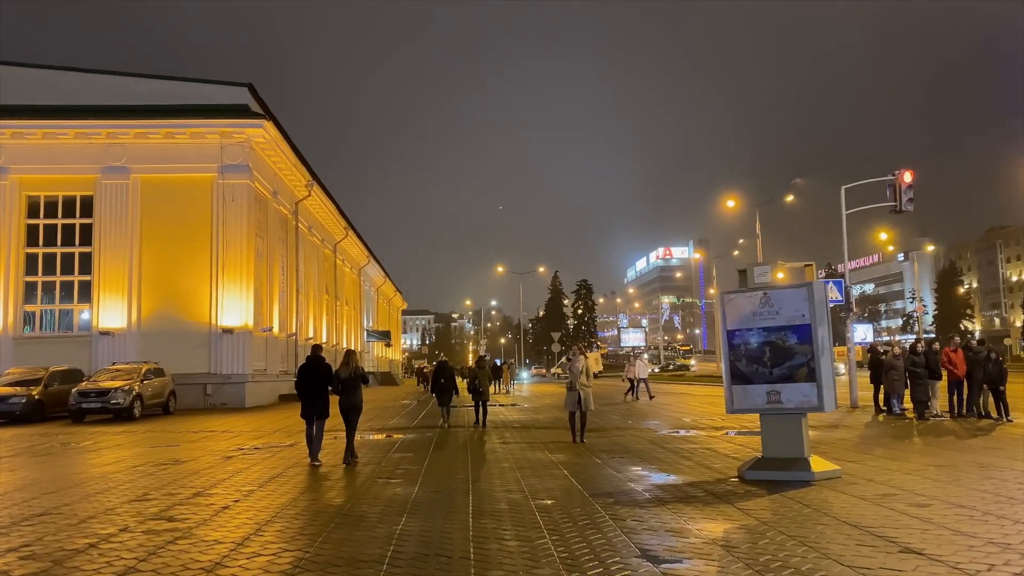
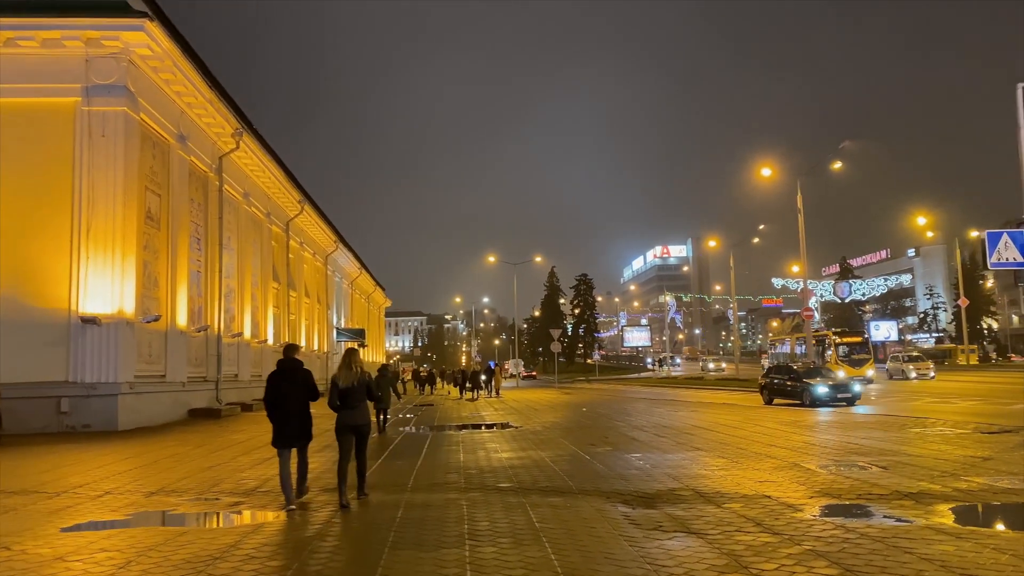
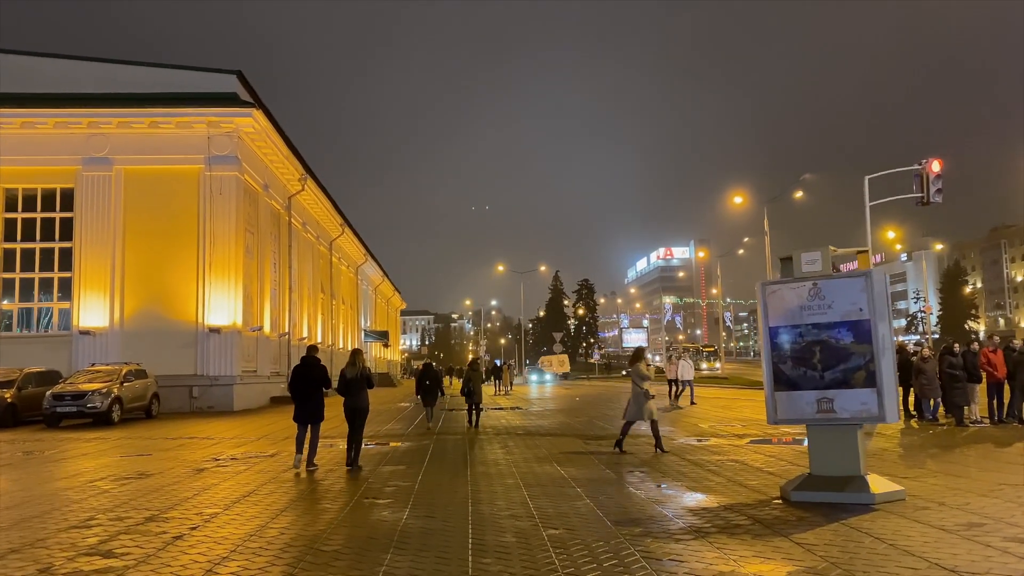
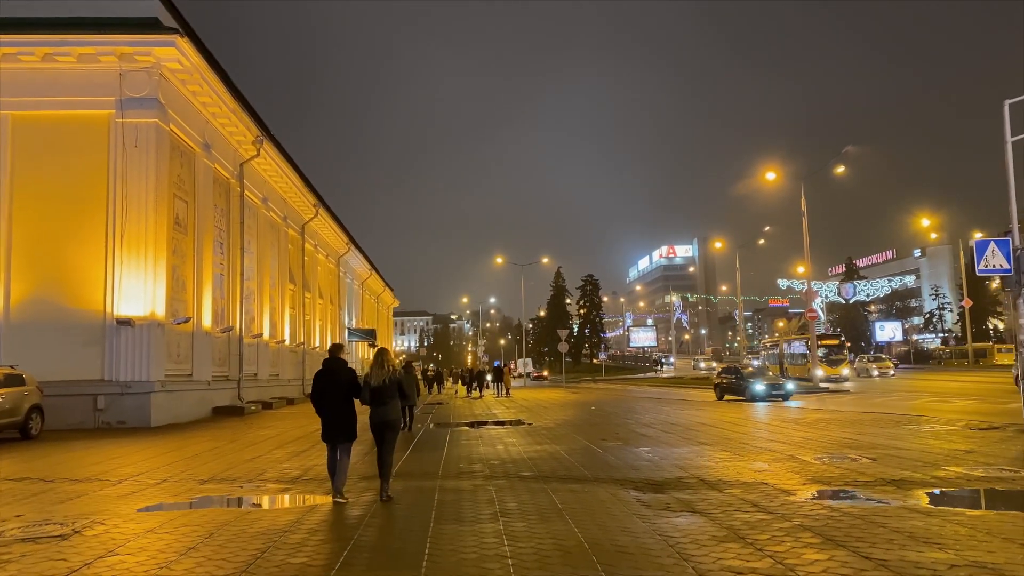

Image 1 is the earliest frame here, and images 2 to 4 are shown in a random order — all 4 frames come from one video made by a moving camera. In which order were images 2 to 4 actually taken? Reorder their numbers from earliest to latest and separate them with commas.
3, 4, 2
